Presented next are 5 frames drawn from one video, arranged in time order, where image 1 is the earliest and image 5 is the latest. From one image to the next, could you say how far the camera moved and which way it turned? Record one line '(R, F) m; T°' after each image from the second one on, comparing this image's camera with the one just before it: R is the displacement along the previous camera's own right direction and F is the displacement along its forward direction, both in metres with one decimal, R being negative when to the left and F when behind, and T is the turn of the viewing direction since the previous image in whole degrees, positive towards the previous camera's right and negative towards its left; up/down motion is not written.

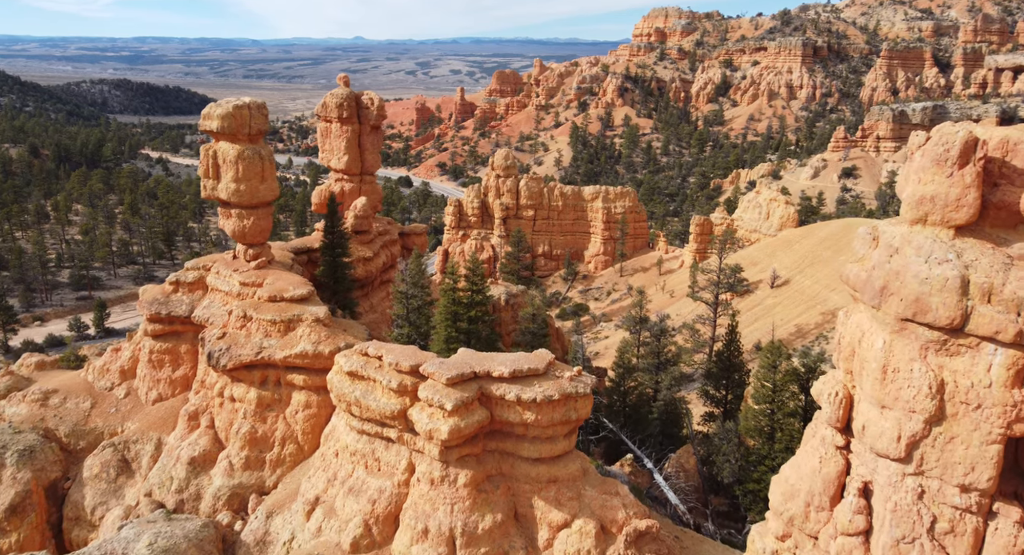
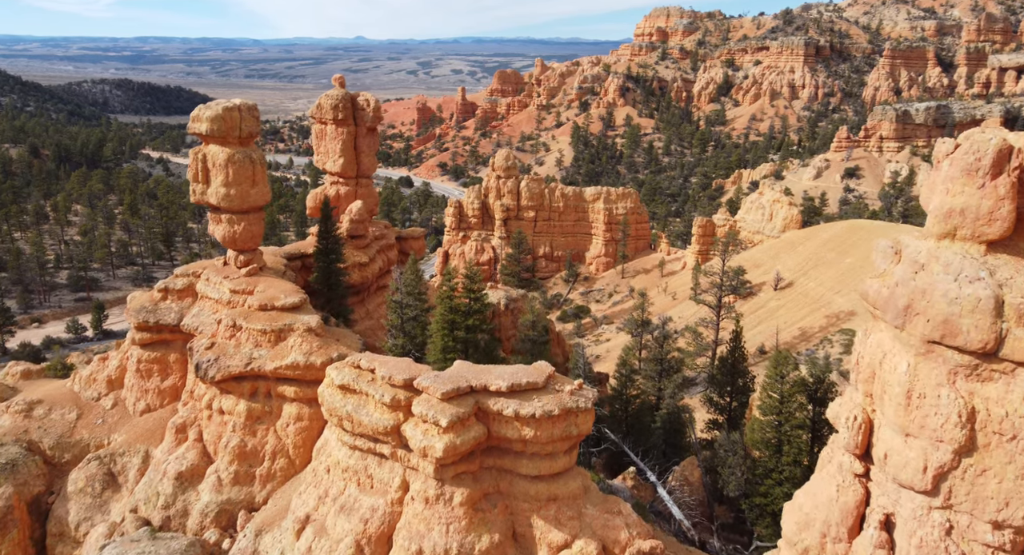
(+0.1, +0.7) m; 0°
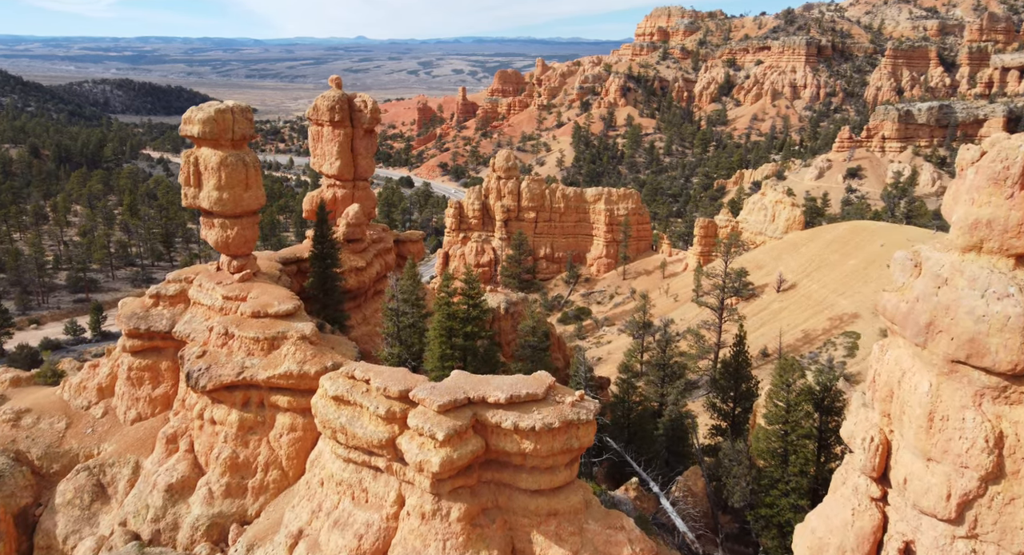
(0.0, +0.5) m; 0°
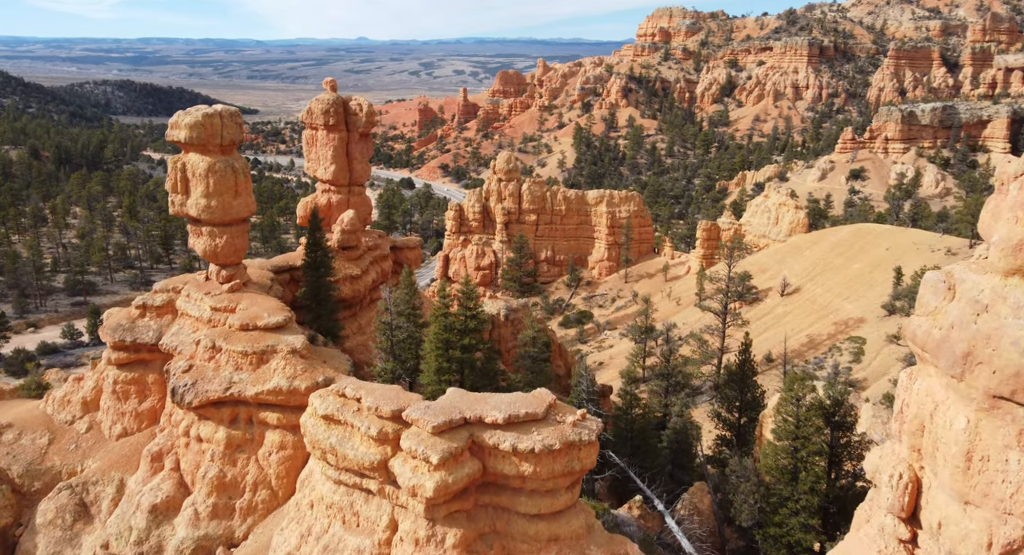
(+0.1, +0.8) m; 0°
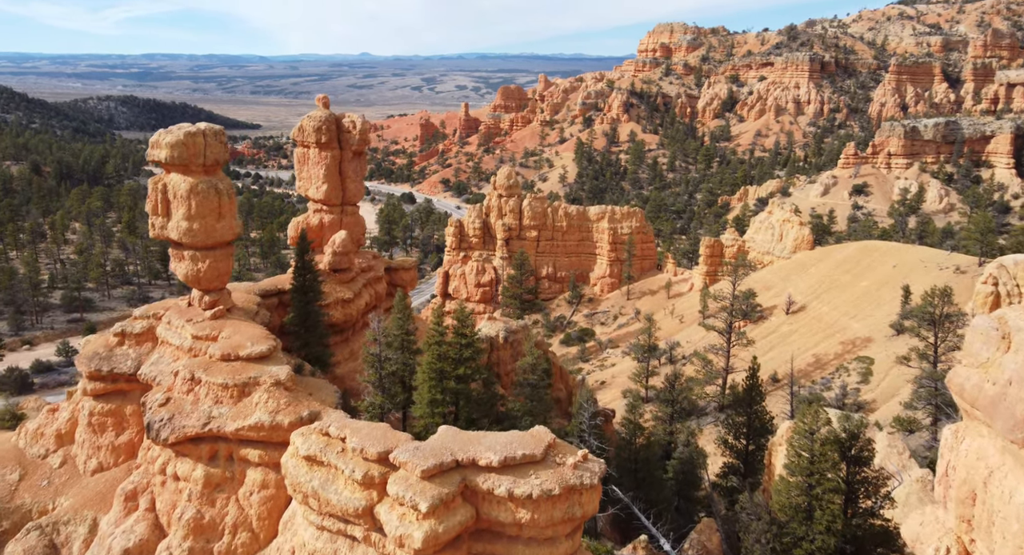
(+0.1, +1.1) m; 0°
